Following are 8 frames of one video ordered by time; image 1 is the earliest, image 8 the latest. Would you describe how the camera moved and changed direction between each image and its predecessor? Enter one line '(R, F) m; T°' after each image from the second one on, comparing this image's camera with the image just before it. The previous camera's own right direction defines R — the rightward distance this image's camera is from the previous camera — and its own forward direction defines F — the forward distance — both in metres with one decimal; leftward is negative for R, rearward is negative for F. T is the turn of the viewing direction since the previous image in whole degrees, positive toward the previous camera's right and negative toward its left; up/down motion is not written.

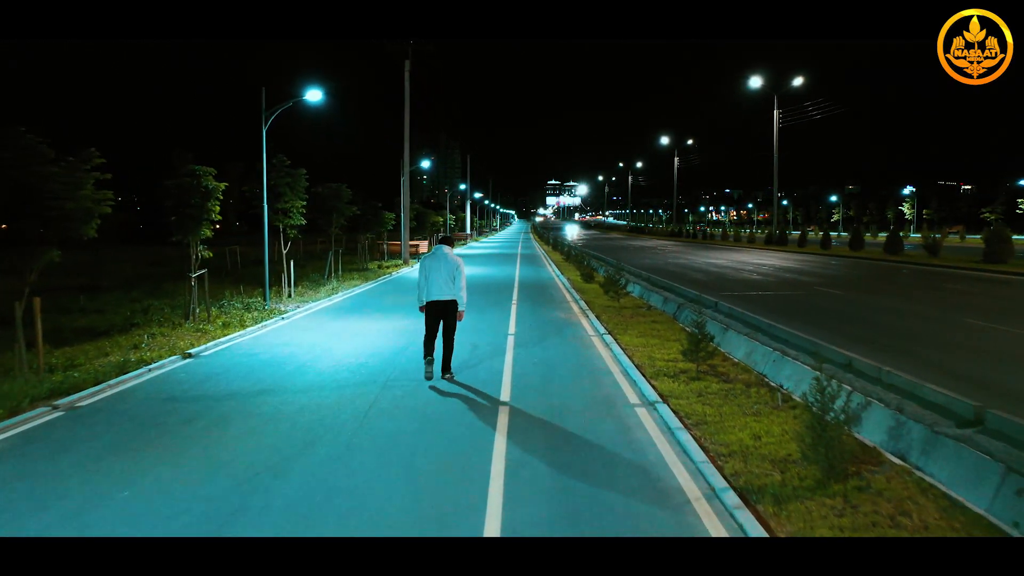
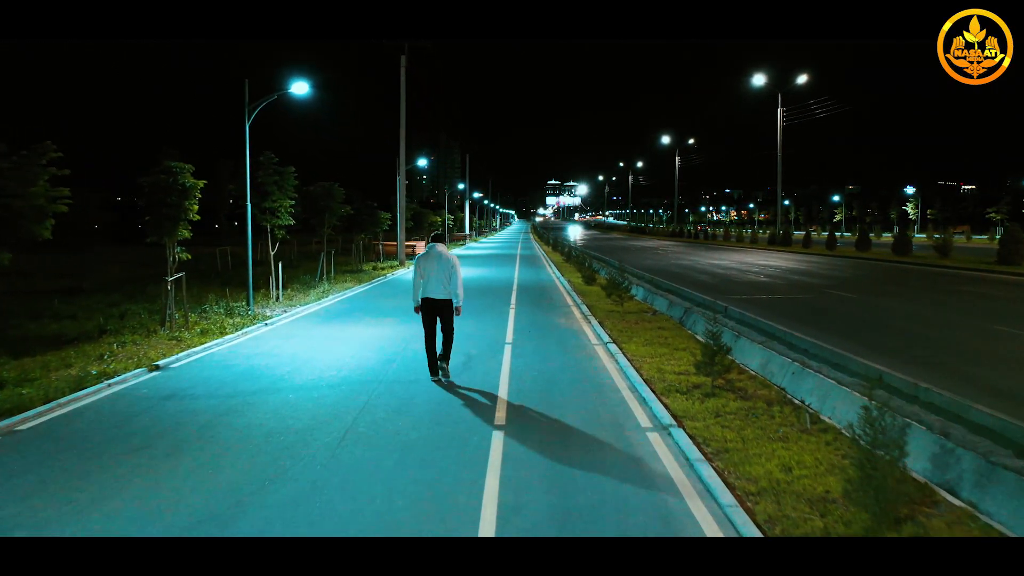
(0.0, +0.9) m; 0°
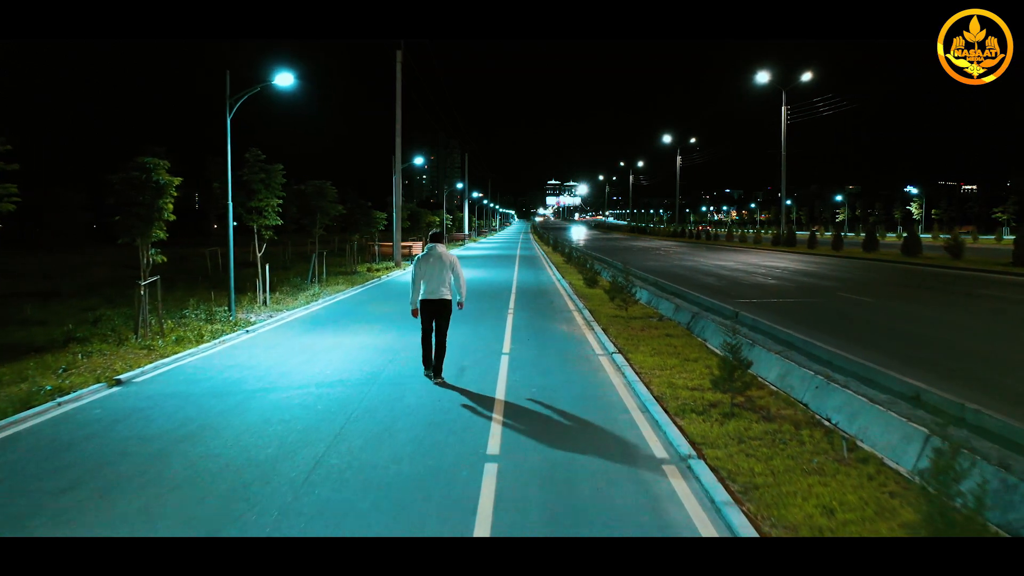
(0.0, +0.9) m; 0°
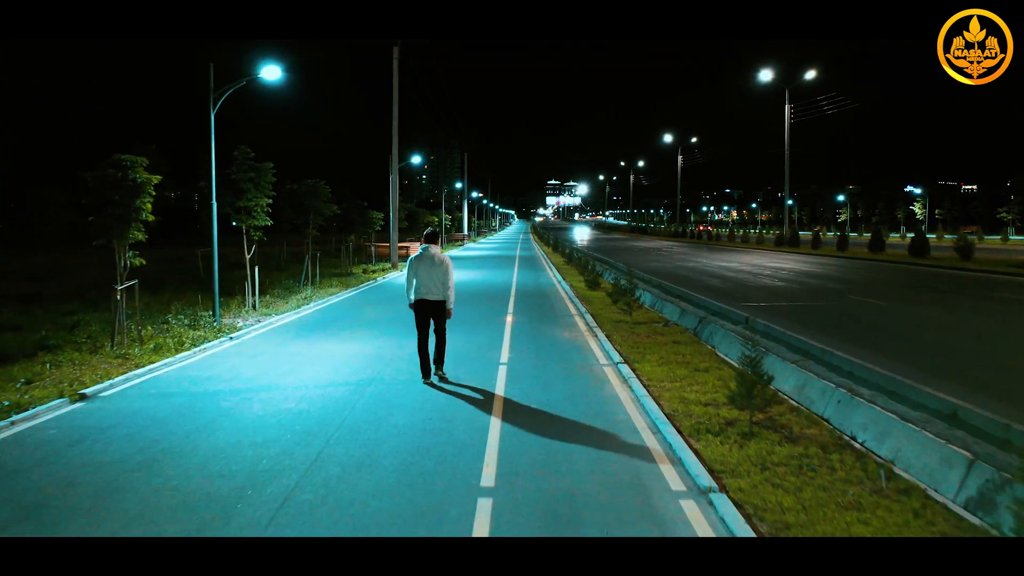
(0.0, +0.7) m; 0°
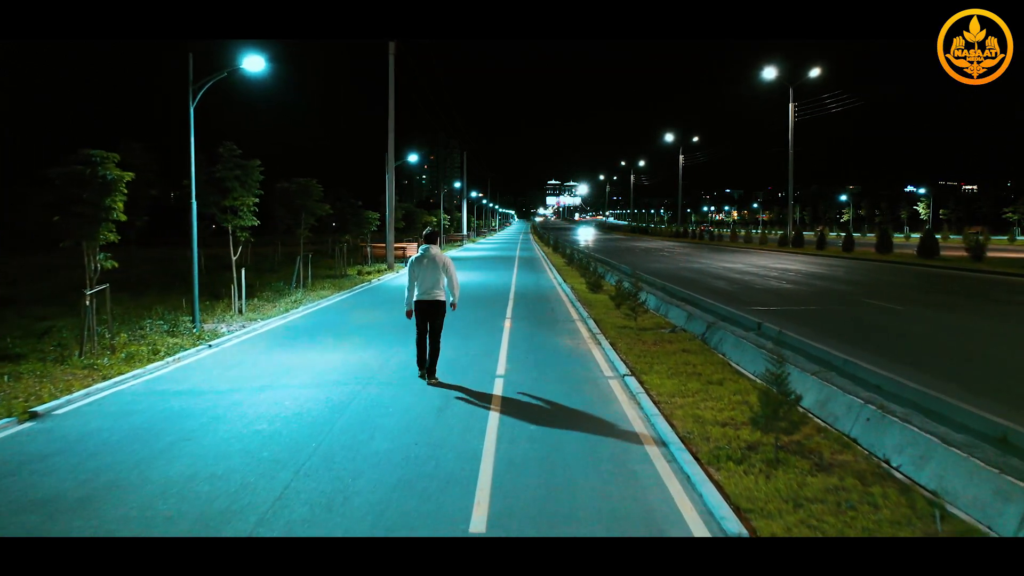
(0.0, +0.8) m; 0°
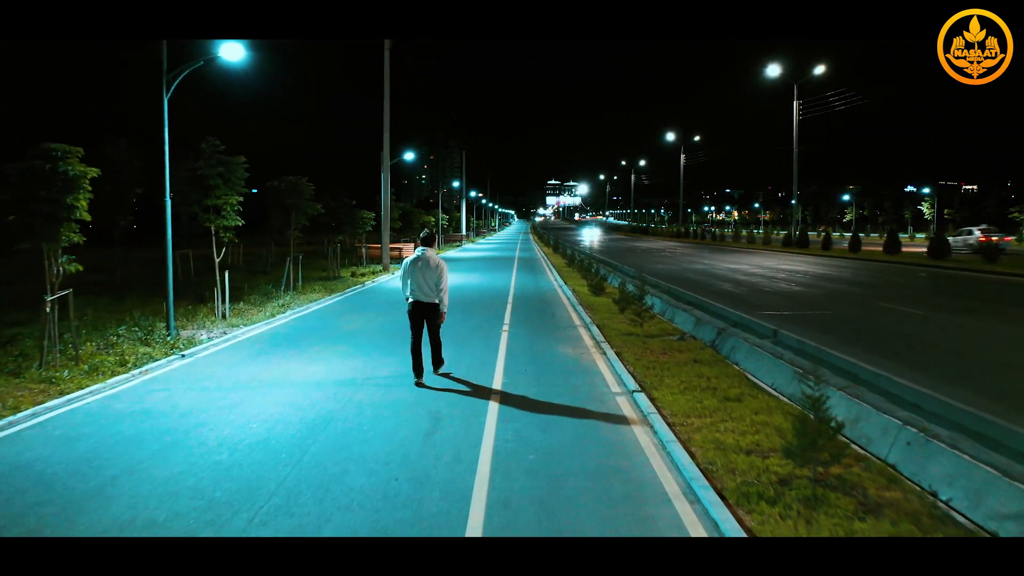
(0.0, +0.9) m; 0°
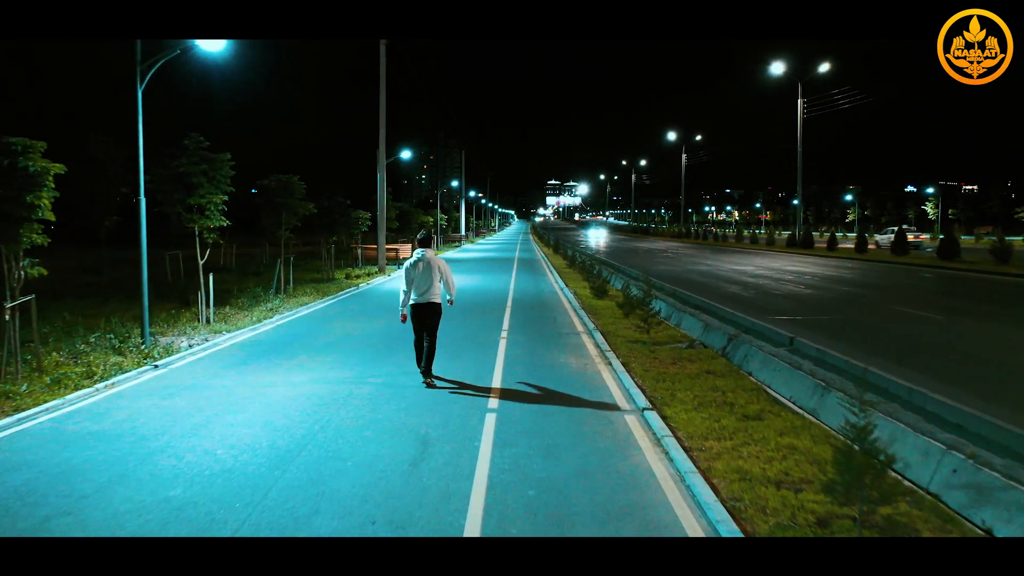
(0.0, +0.8) m; 0°
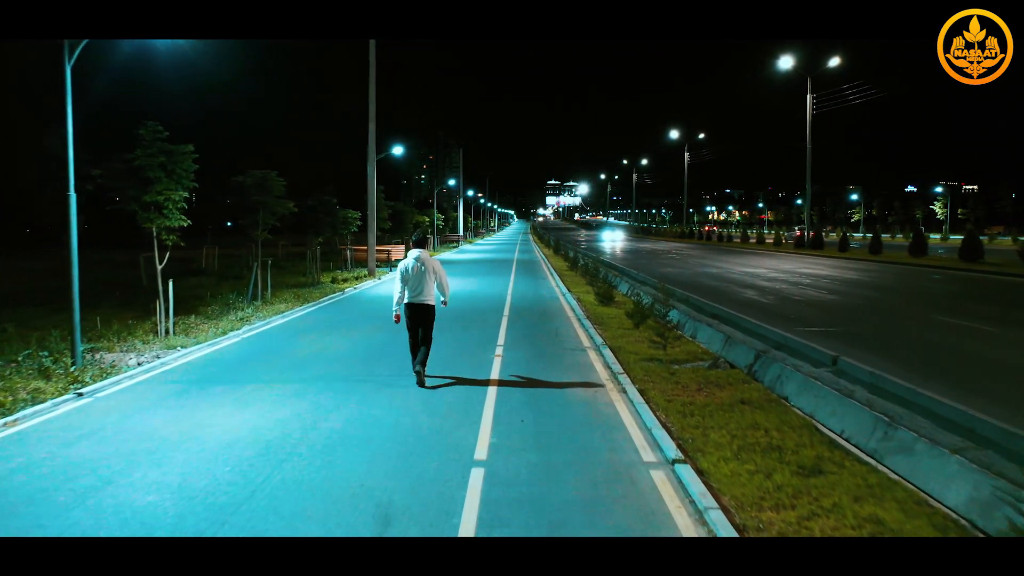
(+0.1, +1.7) m; 0°
